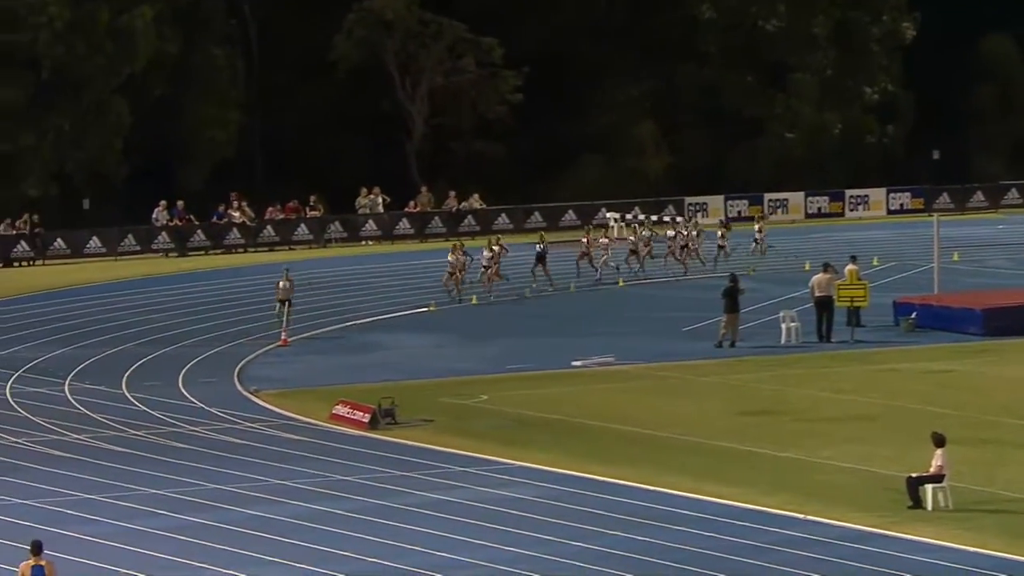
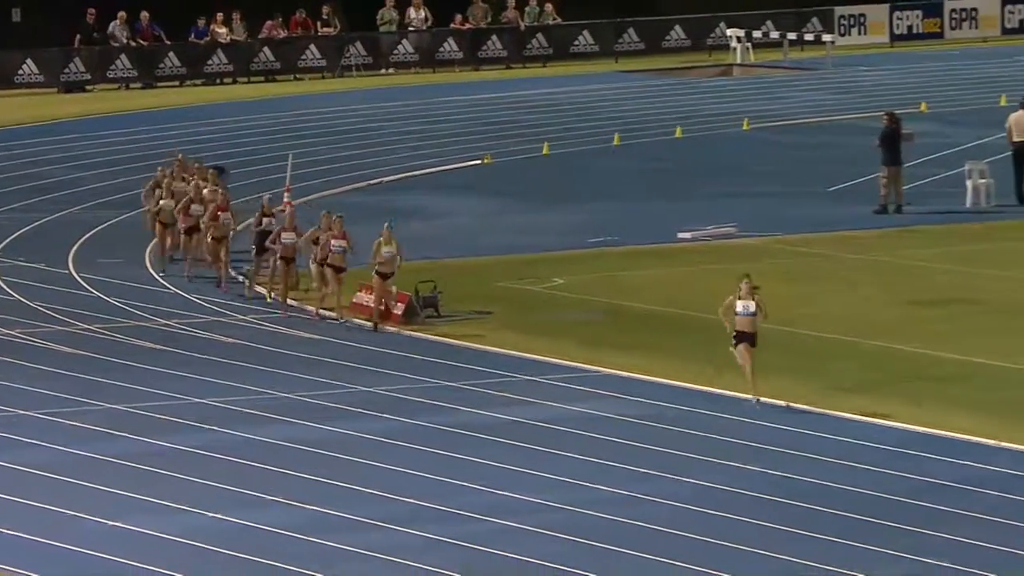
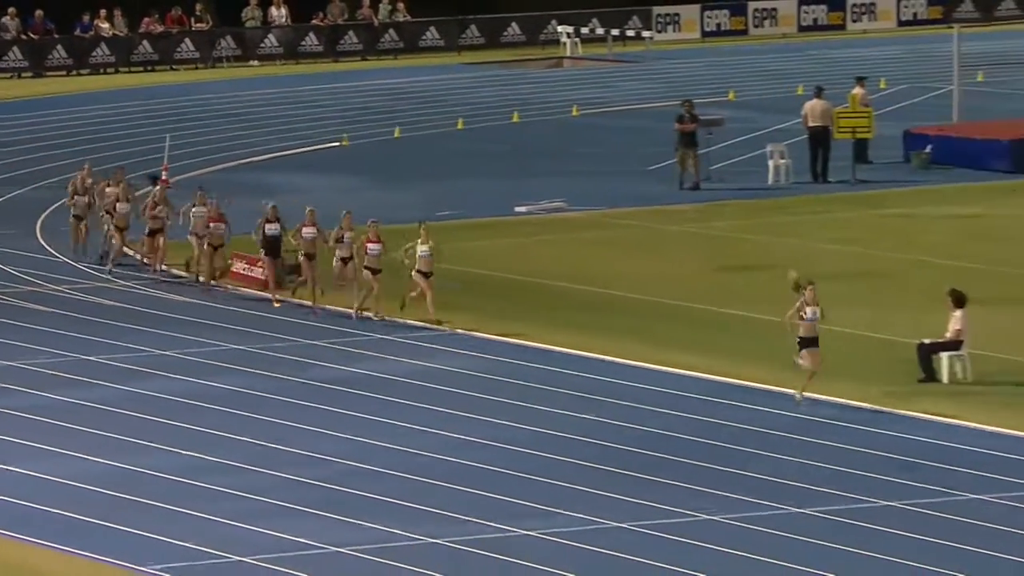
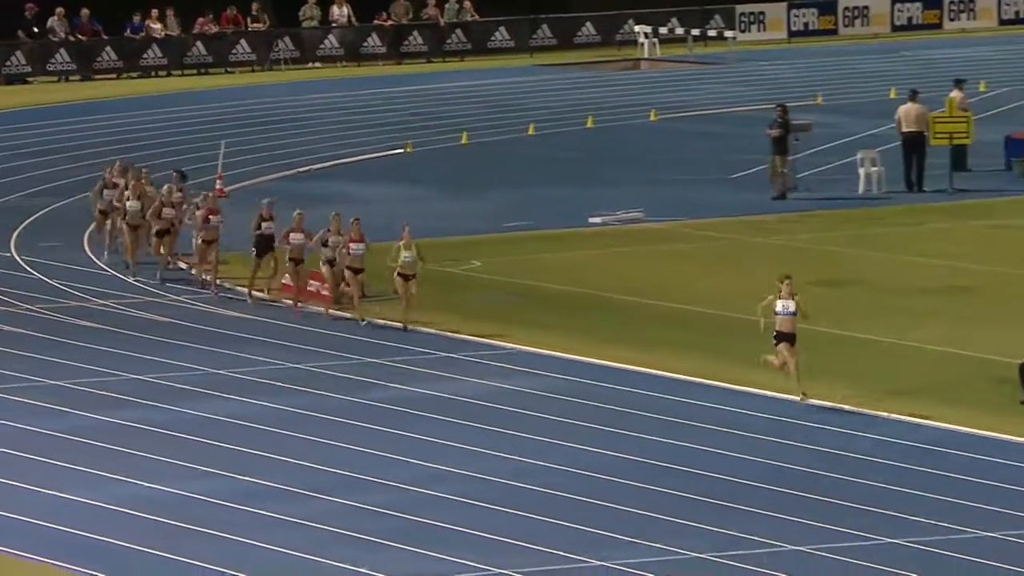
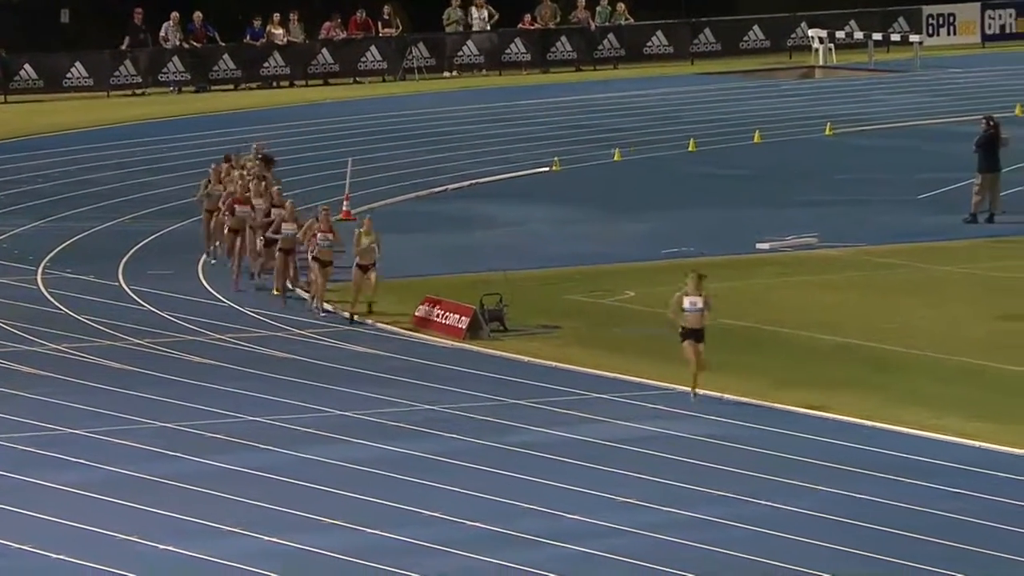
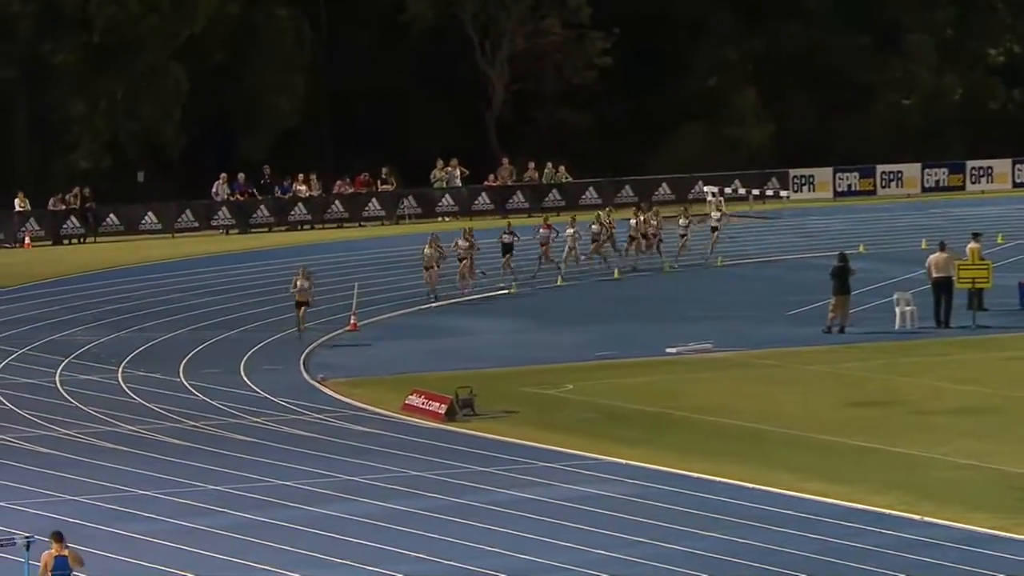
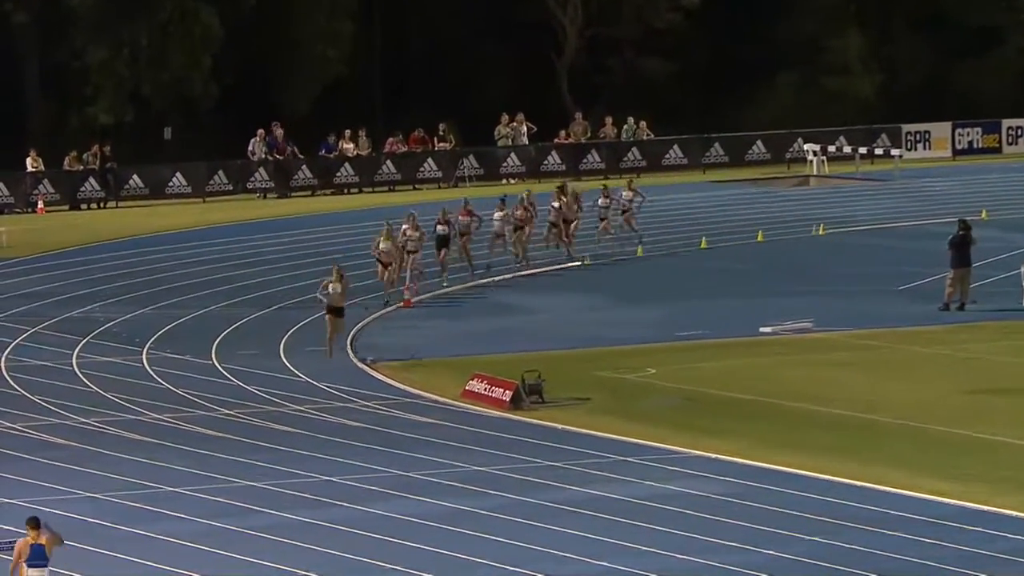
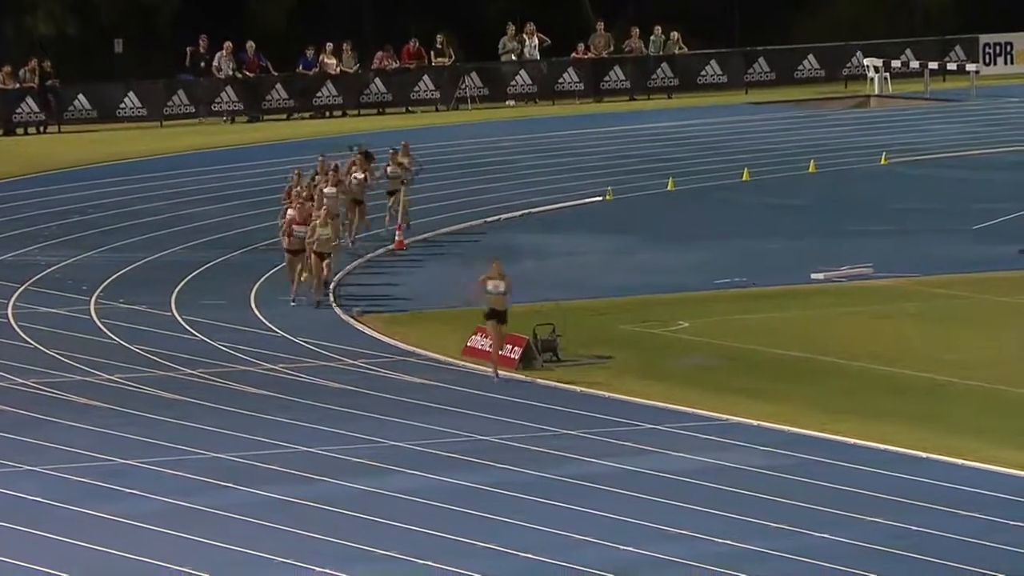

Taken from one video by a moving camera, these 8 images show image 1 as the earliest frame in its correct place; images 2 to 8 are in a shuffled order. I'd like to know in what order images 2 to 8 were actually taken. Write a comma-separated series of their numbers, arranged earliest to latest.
6, 7, 8, 5, 2, 4, 3
